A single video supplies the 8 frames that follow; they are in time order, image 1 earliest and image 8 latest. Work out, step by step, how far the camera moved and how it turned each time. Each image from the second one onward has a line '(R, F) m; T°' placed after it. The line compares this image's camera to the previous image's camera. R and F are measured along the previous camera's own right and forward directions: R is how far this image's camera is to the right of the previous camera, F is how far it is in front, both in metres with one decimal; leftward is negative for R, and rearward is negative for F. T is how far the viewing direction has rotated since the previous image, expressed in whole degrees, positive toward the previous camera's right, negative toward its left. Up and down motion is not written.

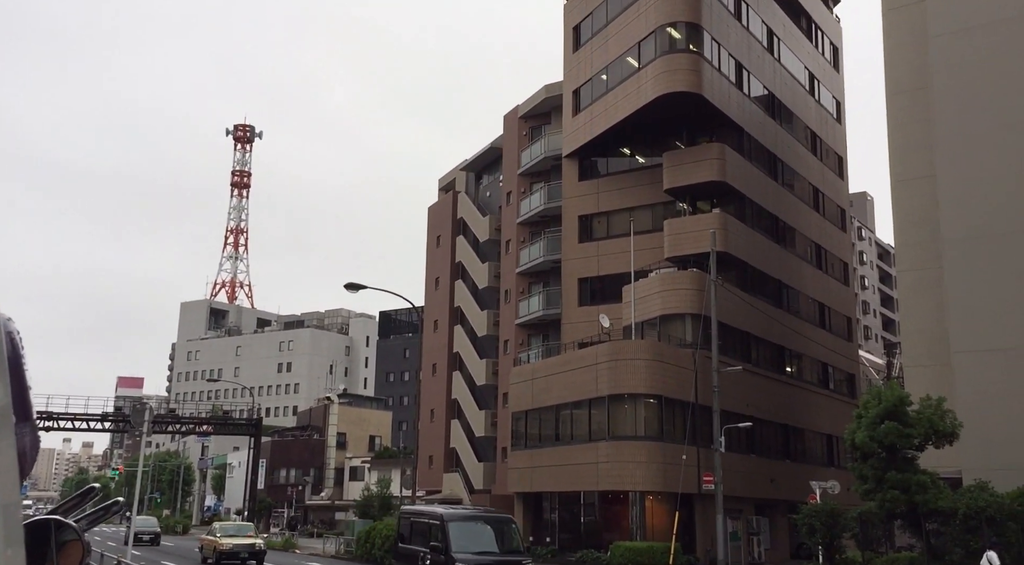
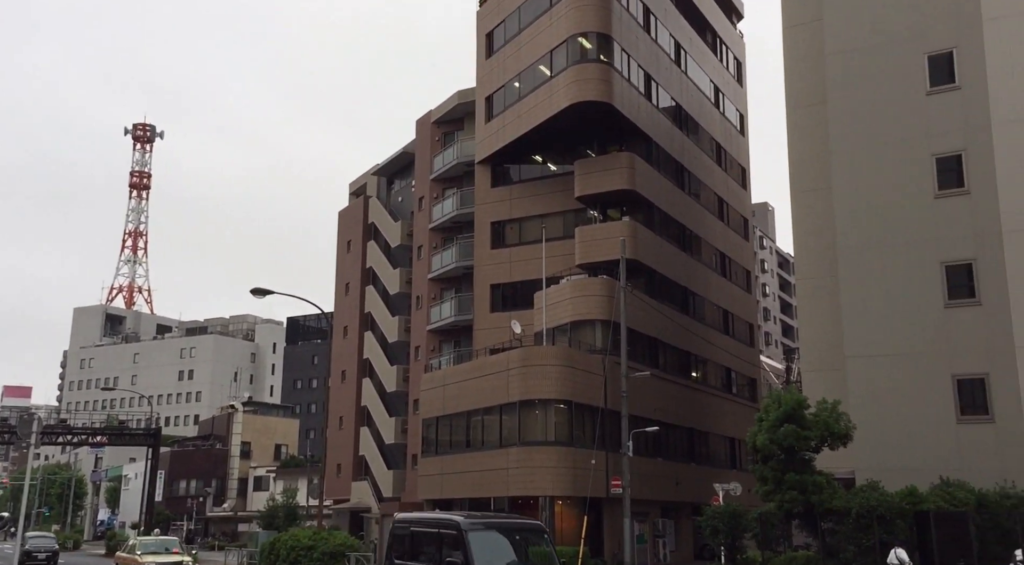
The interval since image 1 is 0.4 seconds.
(-0.1, 0.0) m; +6°
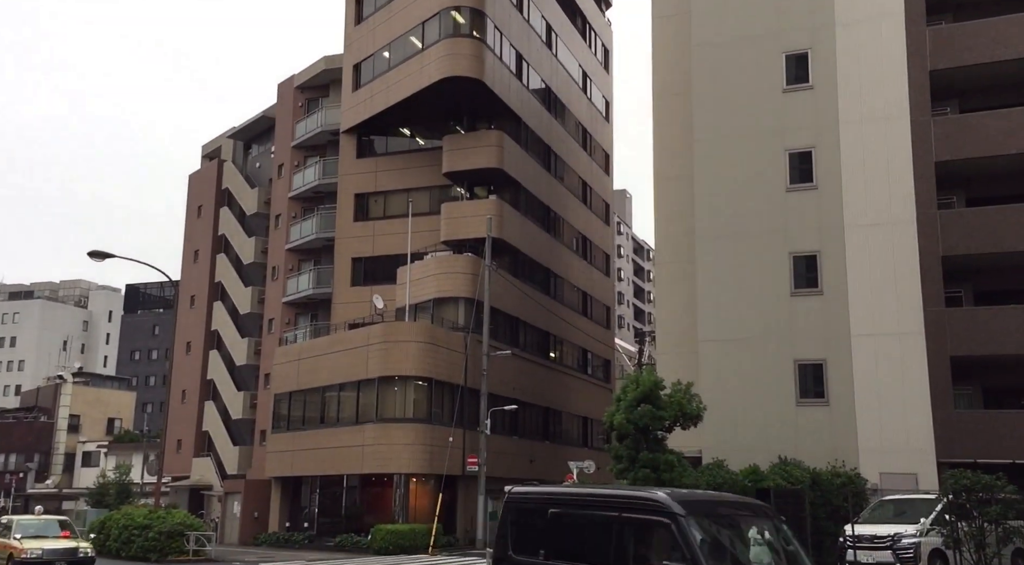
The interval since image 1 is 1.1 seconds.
(-0.4, +0.4) m; +9°
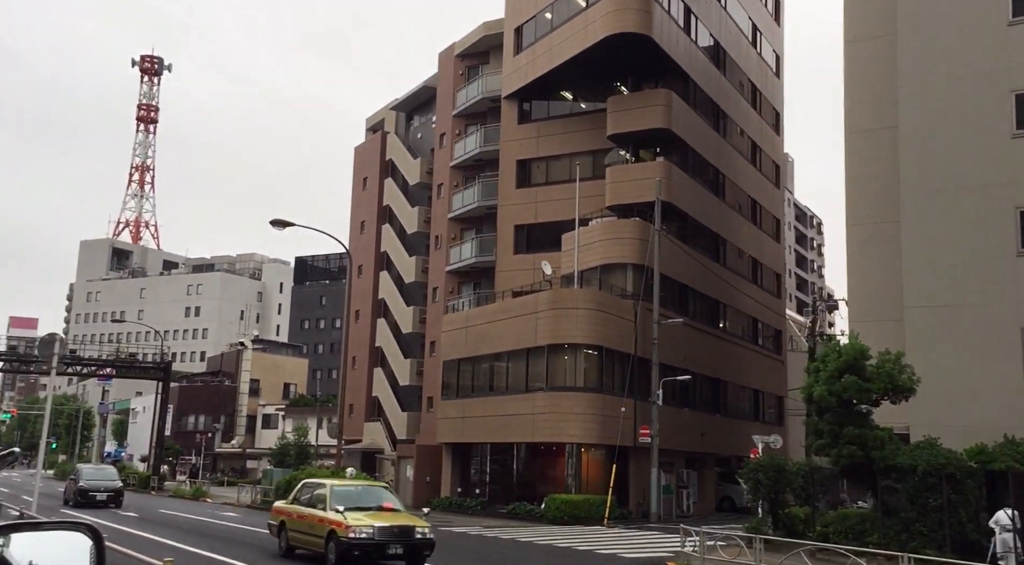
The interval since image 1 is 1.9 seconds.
(-0.7, +1.0) m; -9°
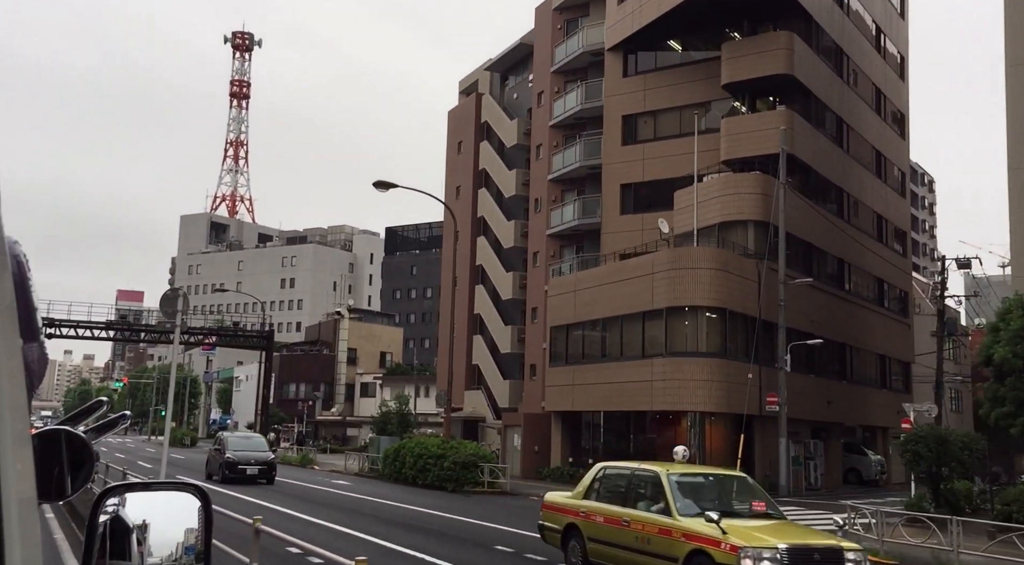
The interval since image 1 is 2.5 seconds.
(-1.0, +1.7) m; -5°
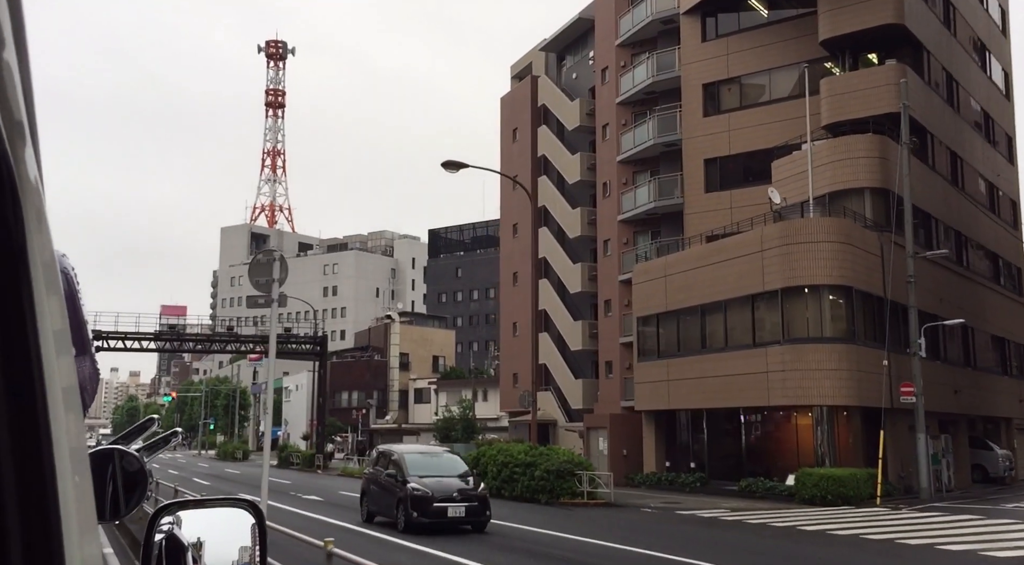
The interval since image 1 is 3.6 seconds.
(-1.7, +3.4) m; -2°
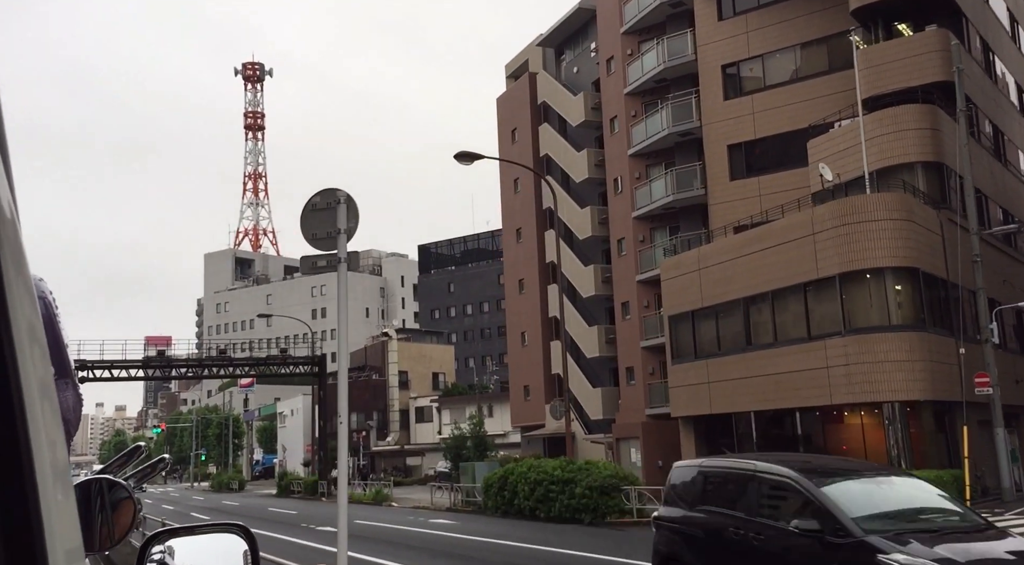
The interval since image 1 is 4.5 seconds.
(-1.2, +2.7) m; +1°
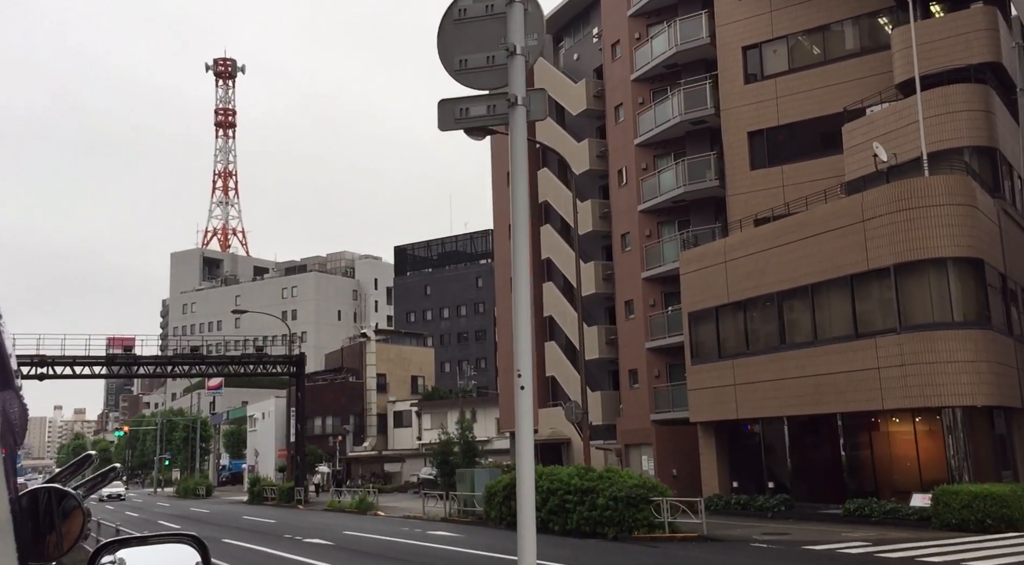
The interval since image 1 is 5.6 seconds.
(-1.2, +2.7) m; +2°
